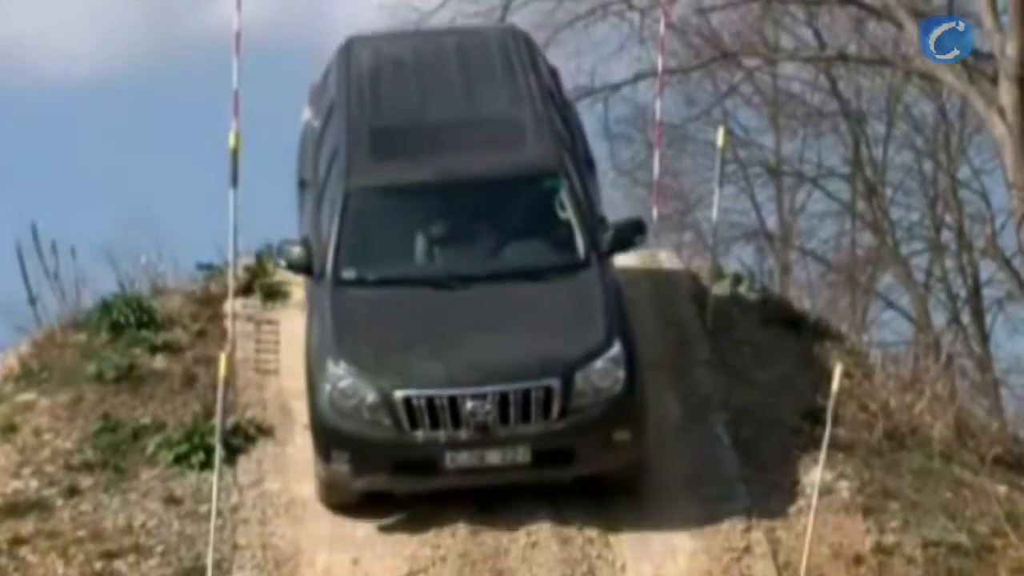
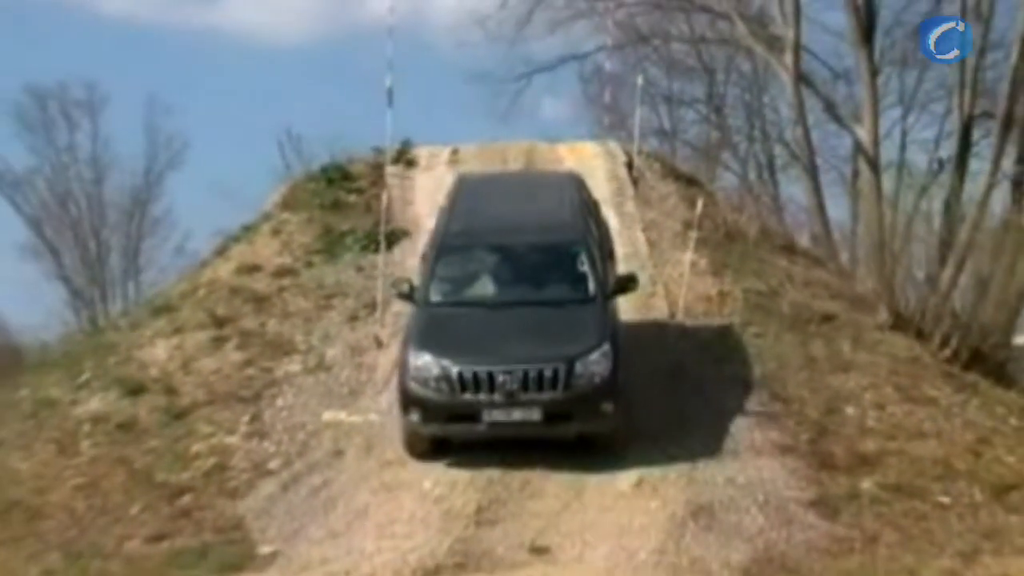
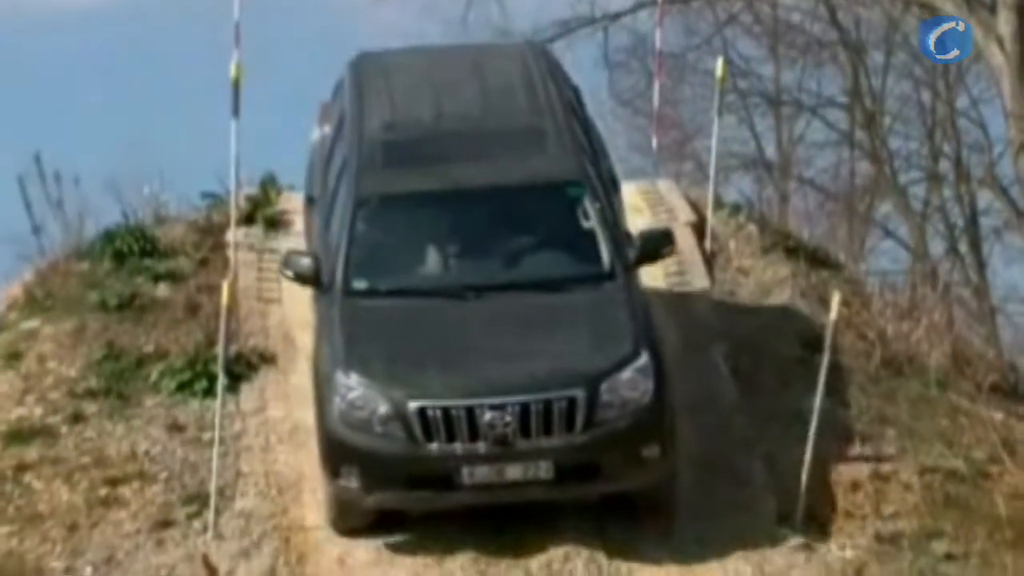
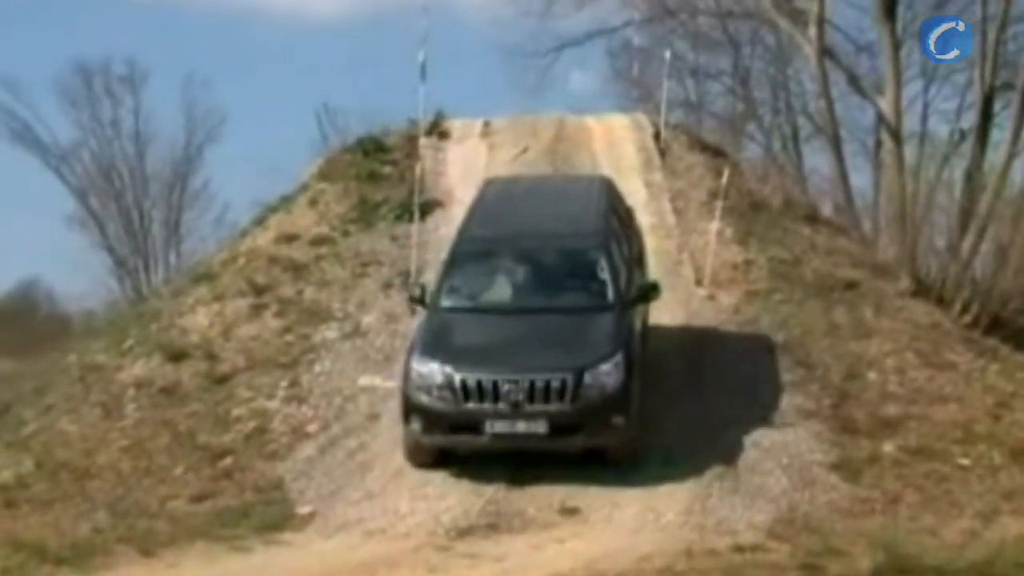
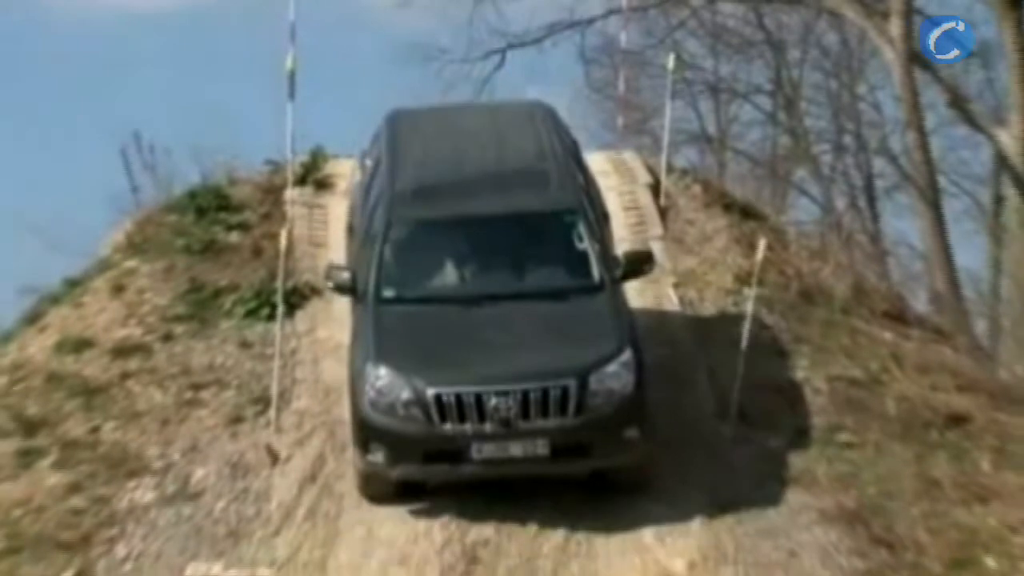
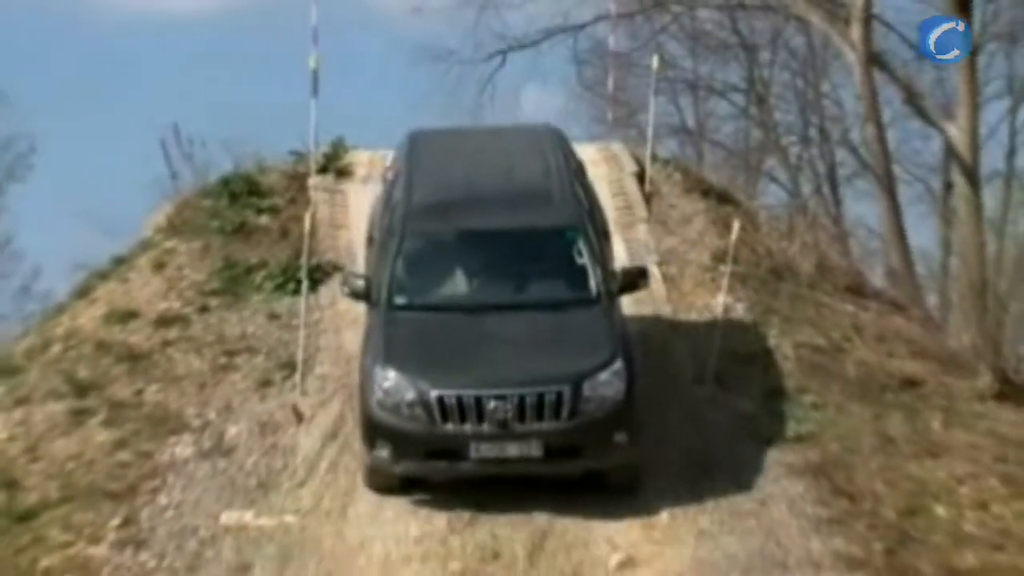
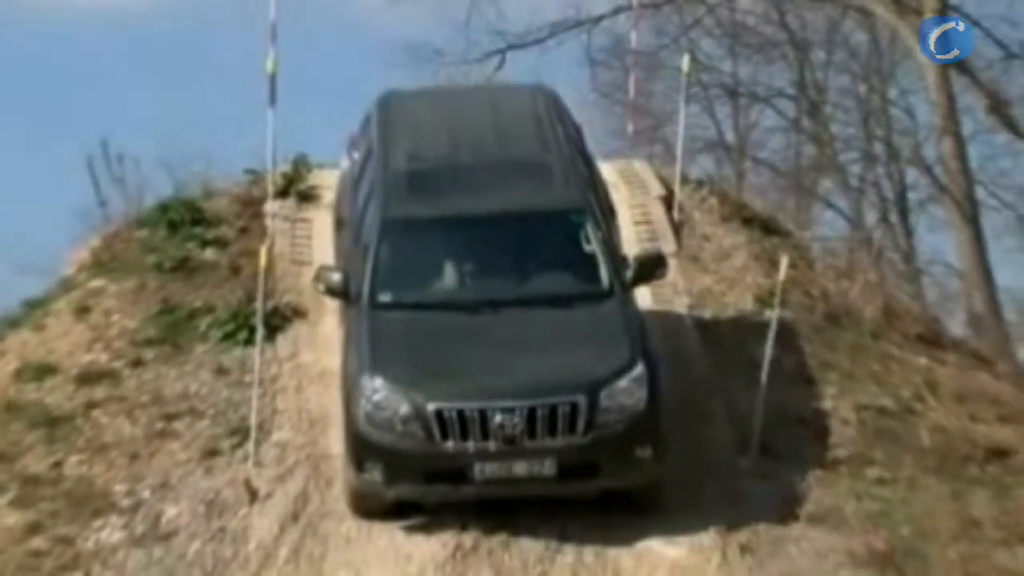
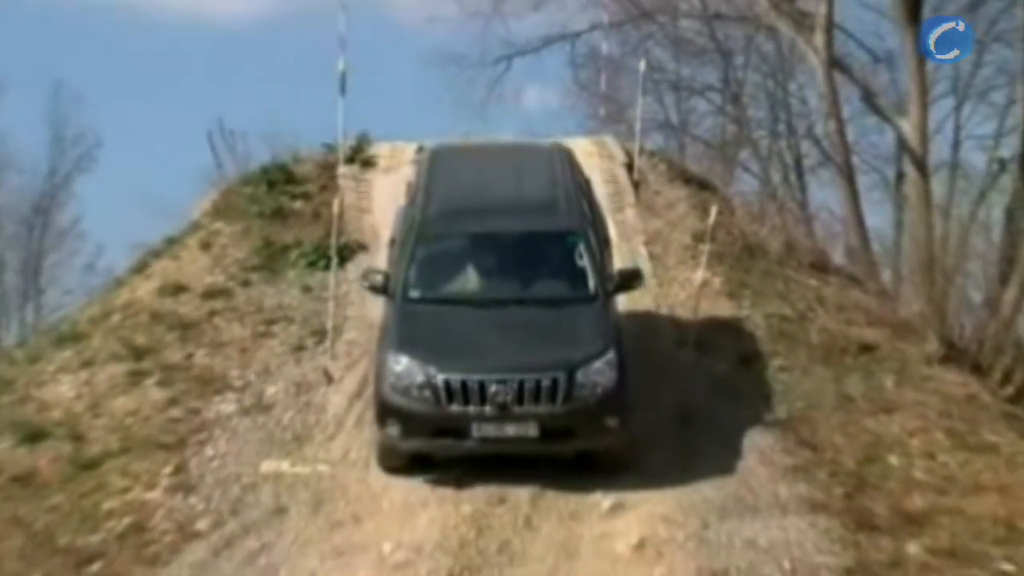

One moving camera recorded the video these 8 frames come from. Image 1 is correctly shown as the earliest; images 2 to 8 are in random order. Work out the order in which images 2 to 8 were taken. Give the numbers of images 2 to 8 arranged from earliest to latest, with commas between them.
3, 7, 5, 6, 8, 2, 4
